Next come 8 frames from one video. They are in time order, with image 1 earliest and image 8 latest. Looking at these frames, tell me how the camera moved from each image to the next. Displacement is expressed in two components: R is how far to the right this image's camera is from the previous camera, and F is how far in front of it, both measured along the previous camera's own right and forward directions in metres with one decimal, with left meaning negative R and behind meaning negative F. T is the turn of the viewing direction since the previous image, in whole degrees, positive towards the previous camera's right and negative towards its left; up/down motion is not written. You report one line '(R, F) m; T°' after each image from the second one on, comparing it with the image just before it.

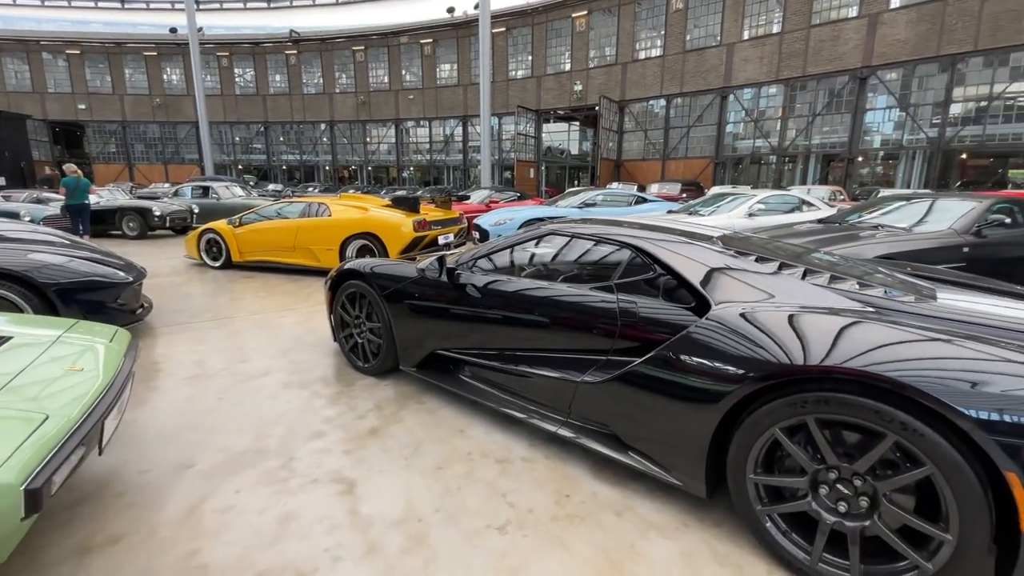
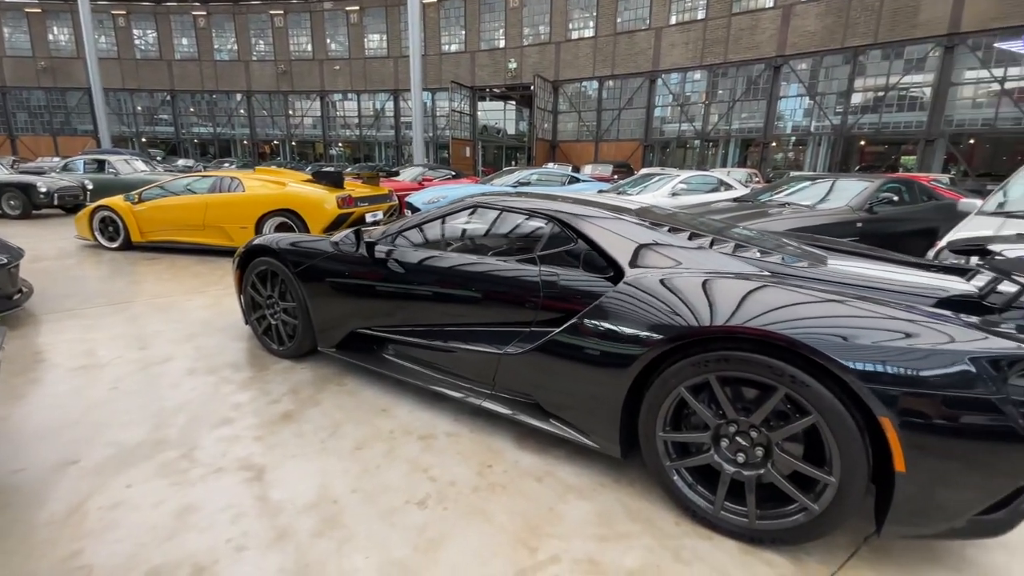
(+0.1, 0.0) m; +7°
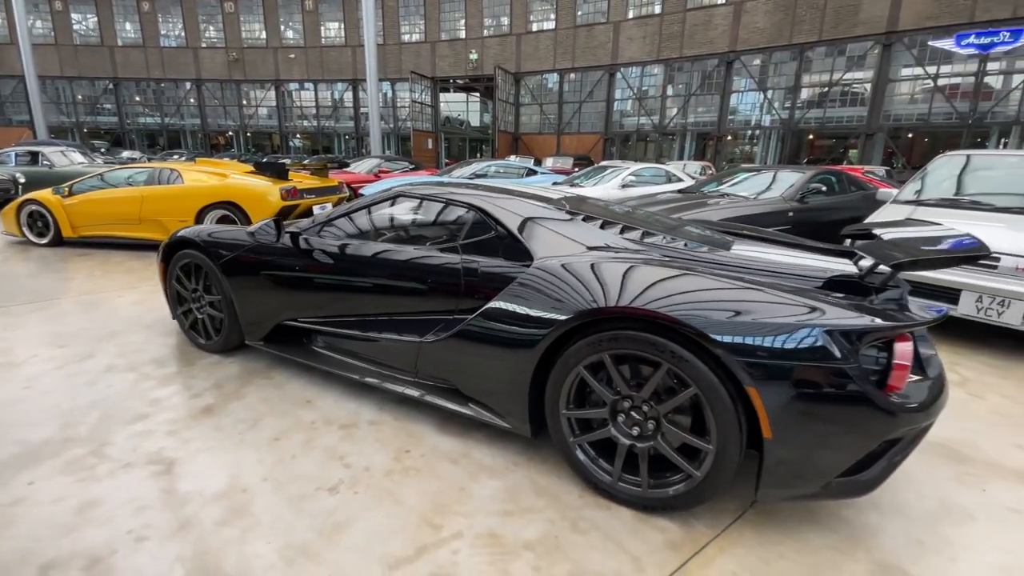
(+0.2, -0.1) m; +4°
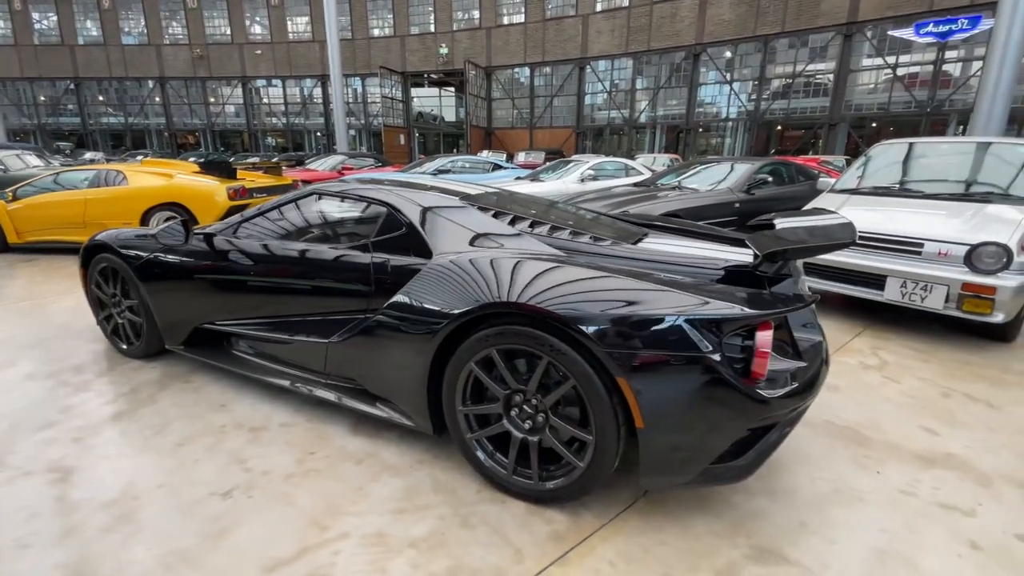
(+0.4, 0.0) m; +2°
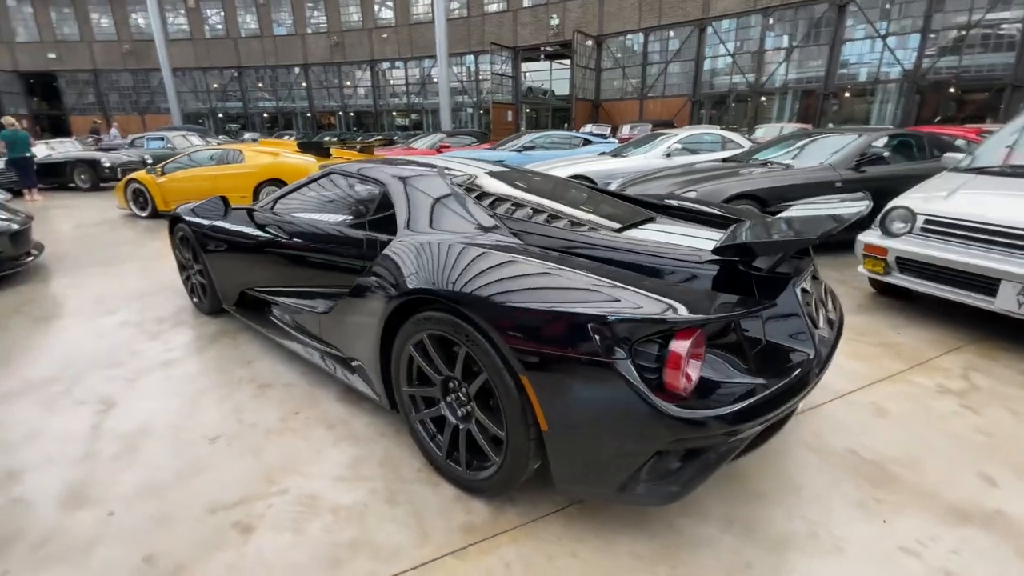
(+0.6, +0.1) m; -14°
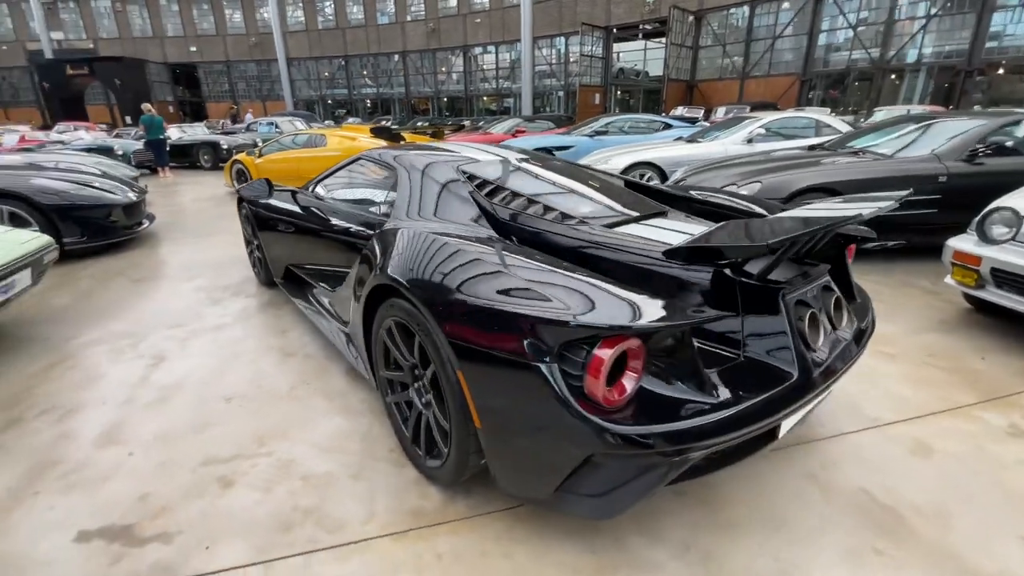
(+0.4, +0.1) m; -10°
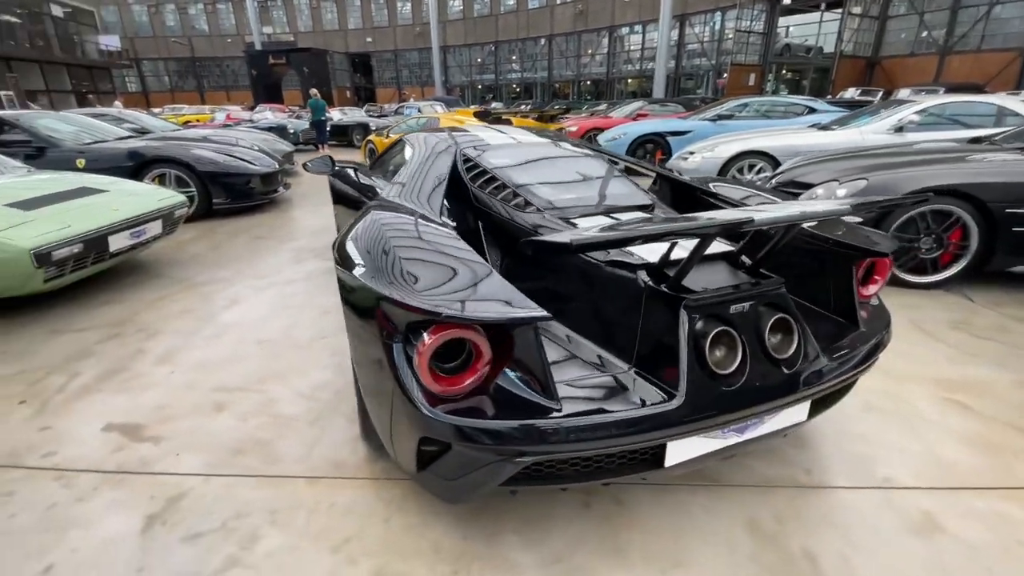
(+0.7, +0.1) m; -16°
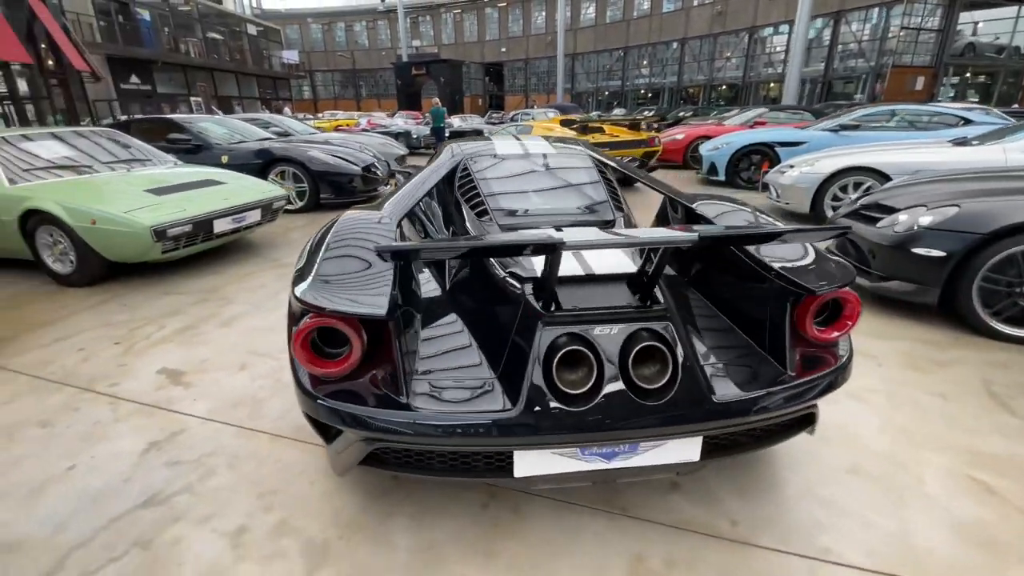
(+0.7, 0.0) m; -14°
